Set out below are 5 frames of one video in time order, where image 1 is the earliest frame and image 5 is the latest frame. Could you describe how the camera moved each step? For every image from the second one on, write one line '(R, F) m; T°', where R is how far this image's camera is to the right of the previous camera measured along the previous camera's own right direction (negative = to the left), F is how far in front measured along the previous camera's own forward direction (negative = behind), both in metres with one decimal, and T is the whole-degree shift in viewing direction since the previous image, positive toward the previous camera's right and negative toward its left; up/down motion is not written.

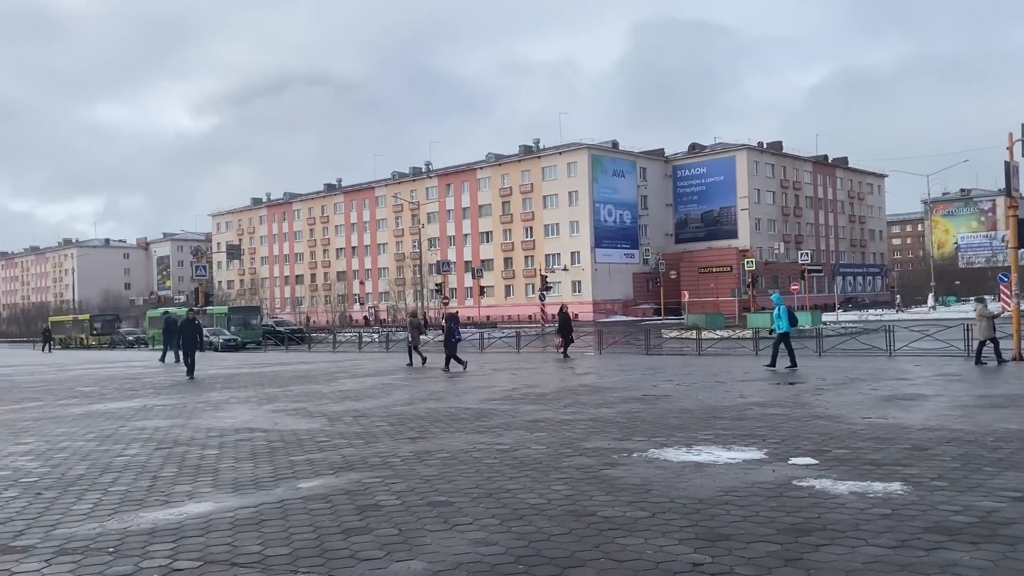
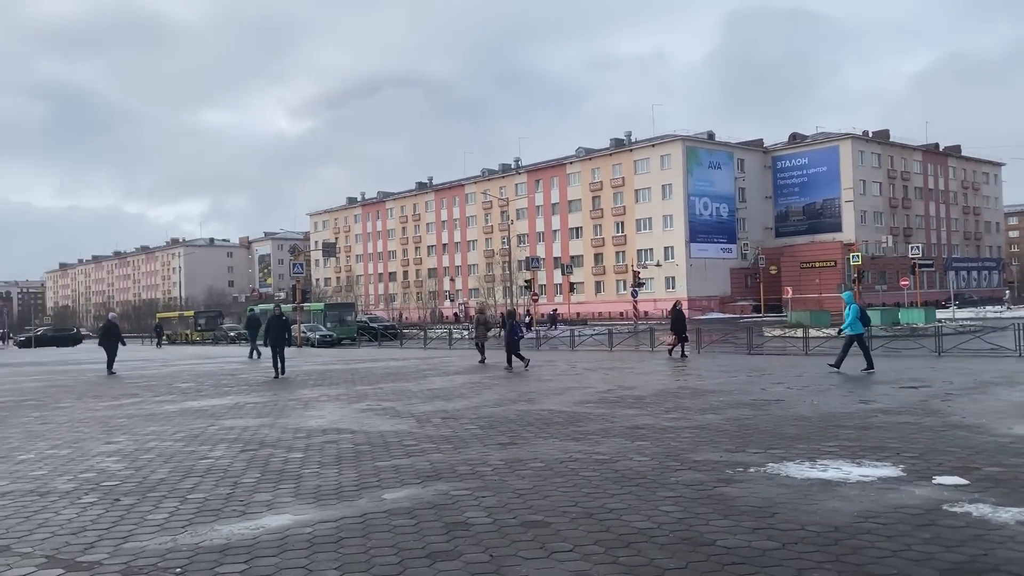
(-0.1, +0.7) m; -6°
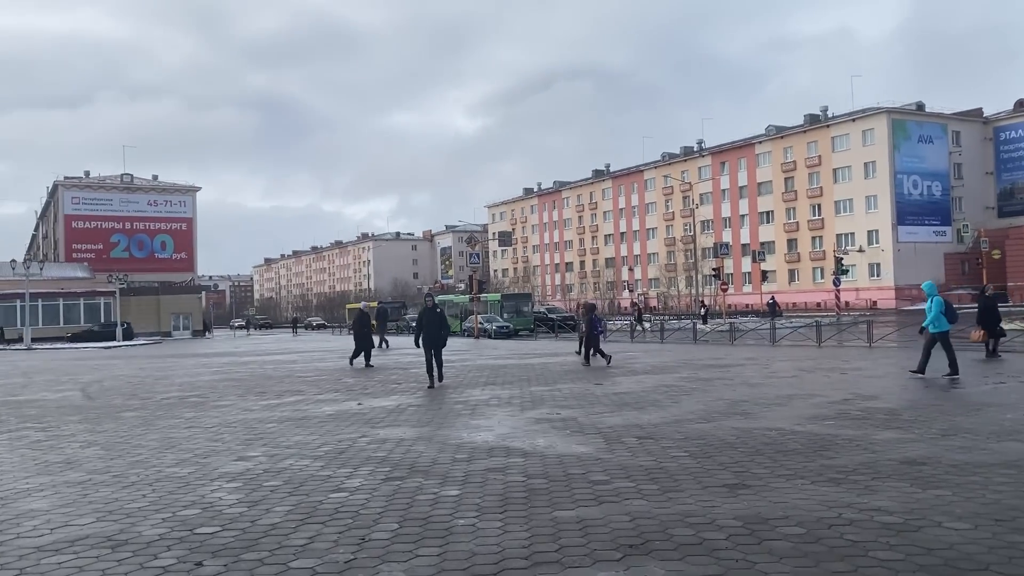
(-0.4, +2.4) m; -12°
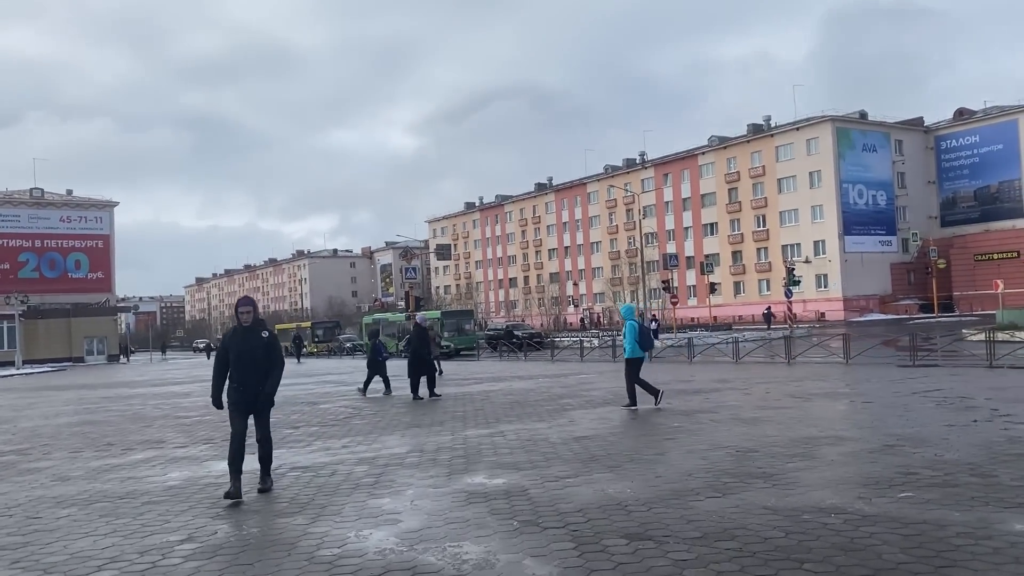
(+0.2, +3.5) m; +4°
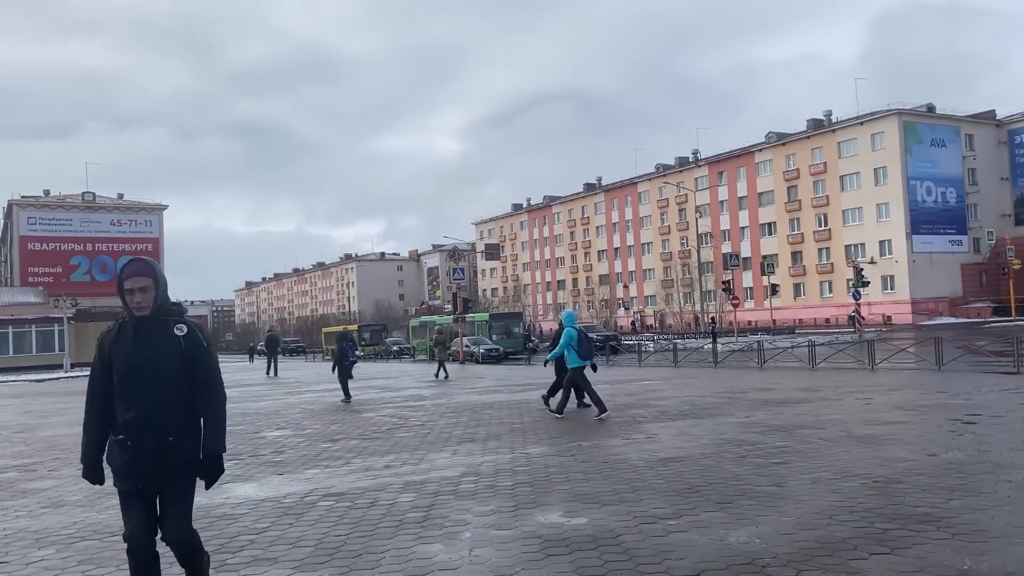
(-0.3, +1.7) m; -3°
